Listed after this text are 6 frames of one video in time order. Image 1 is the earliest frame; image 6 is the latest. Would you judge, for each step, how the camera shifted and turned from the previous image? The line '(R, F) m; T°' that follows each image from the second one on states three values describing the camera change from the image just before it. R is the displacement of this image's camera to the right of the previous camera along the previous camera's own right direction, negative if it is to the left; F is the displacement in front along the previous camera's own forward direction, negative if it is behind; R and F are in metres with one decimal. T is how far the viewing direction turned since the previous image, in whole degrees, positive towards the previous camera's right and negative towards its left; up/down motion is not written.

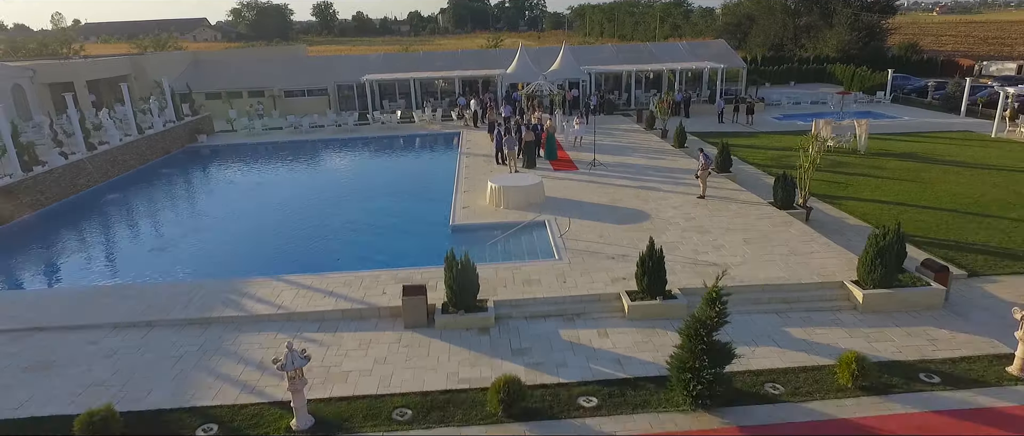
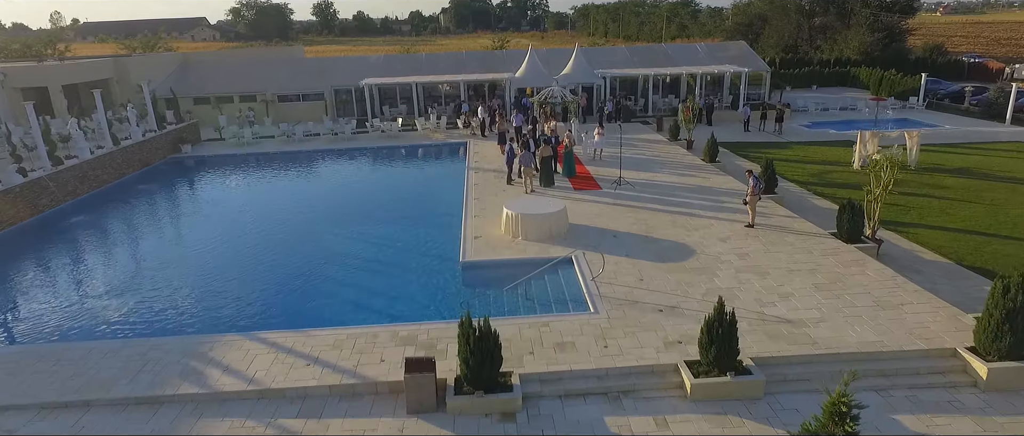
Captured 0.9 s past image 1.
(-0.4, +2.0) m; 0°
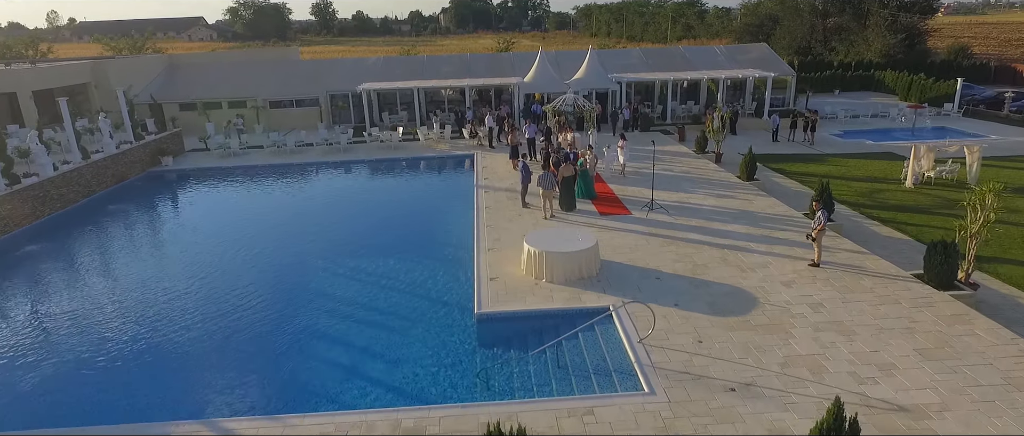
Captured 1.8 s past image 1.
(-0.4, +1.9) m; 0°
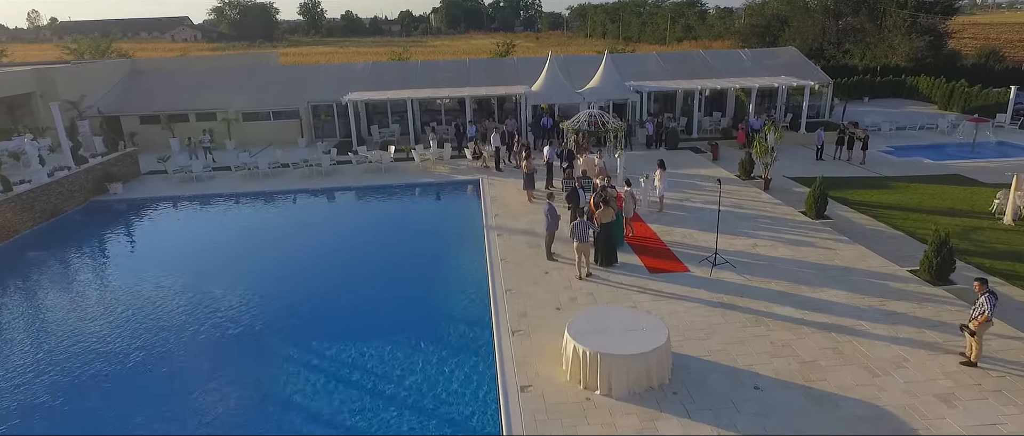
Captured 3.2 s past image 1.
(-0.6, +3.0) m; +1°
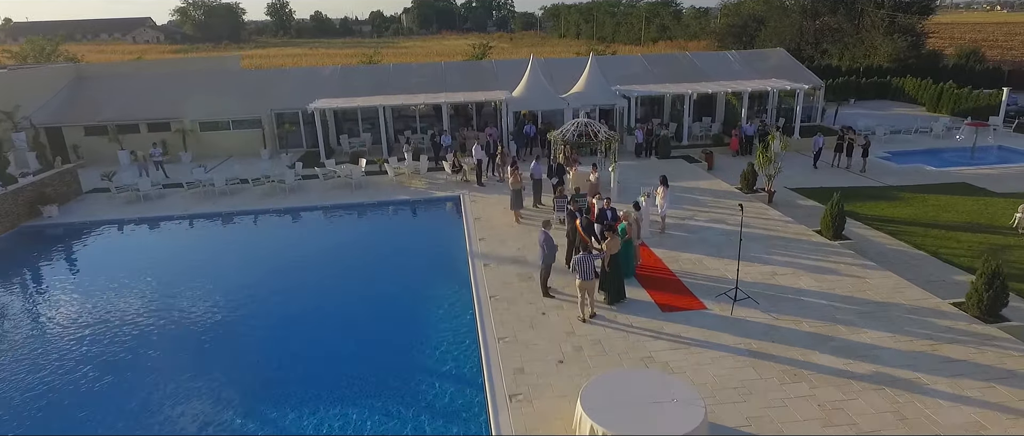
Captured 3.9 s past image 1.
(-0.2, +1.5) m; +2°
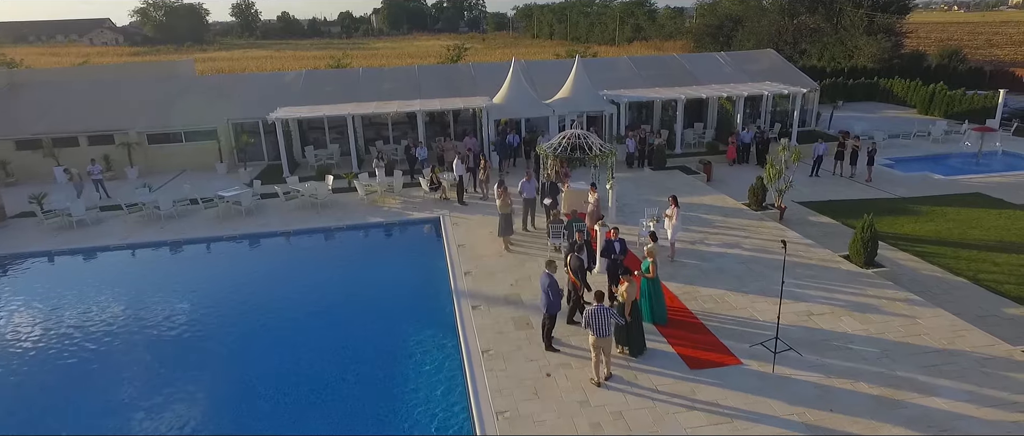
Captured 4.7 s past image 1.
(-0.3, +1.7) m; +2°
